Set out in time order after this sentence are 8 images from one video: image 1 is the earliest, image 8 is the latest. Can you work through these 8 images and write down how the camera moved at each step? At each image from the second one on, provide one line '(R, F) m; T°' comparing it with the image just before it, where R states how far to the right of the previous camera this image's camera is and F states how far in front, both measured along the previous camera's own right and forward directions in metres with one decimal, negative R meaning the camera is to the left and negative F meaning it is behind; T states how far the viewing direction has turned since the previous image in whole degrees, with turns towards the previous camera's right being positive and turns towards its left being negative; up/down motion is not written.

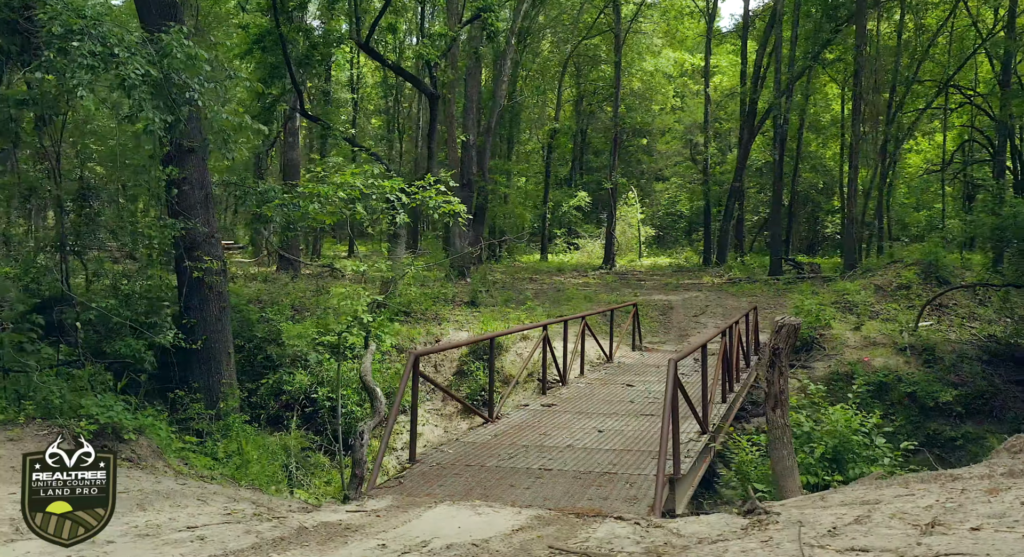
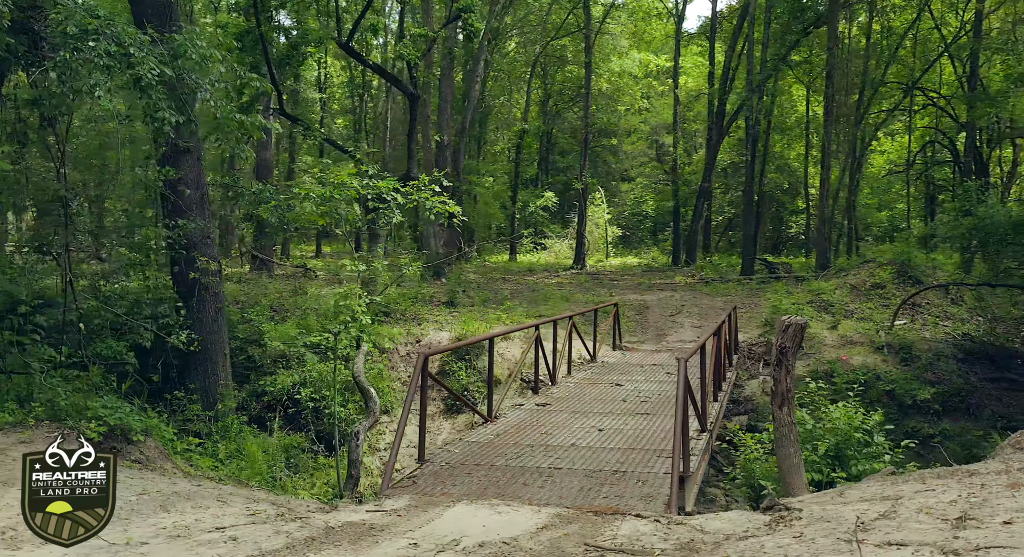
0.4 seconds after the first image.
(-0.3, 0.0) m; +2°
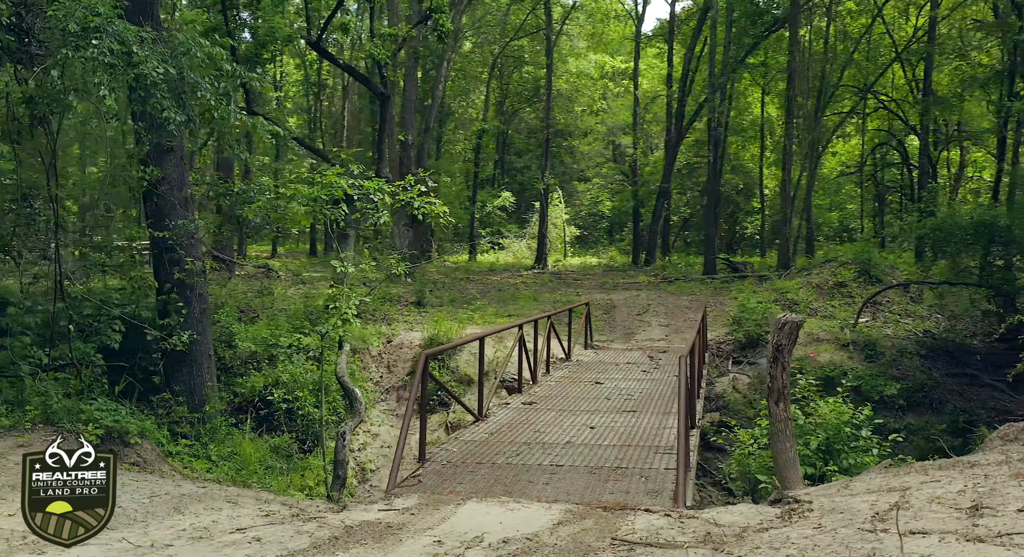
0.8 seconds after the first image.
(-0.3, -0.1) m; +3°
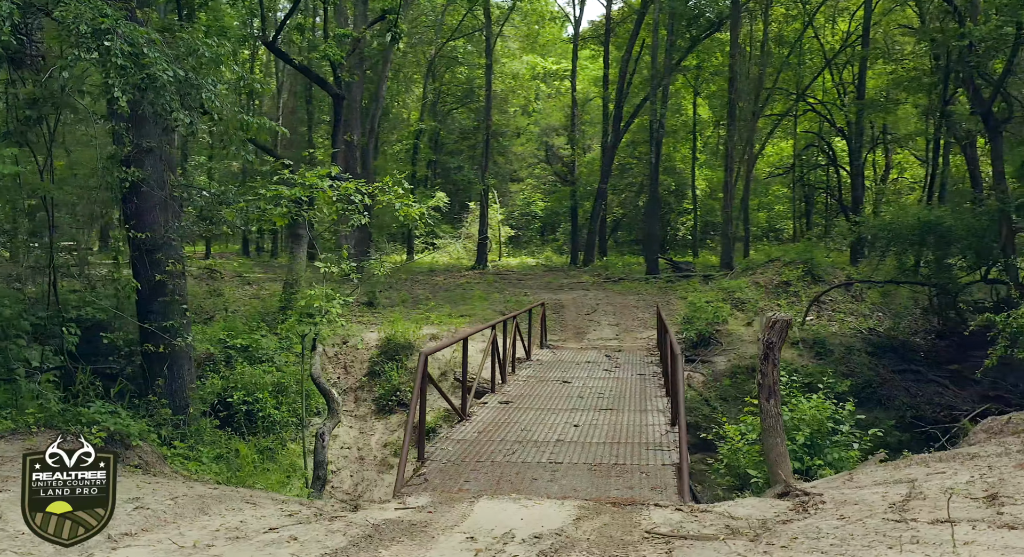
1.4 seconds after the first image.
(-0.4, -0.1) m; +5°
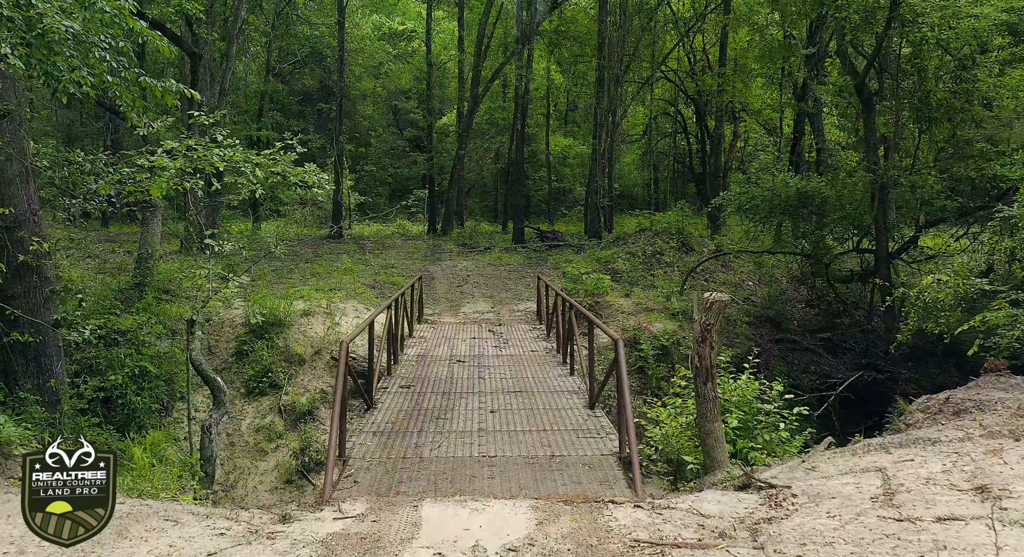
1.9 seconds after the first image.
(-0.5, +0.4) m; +11°
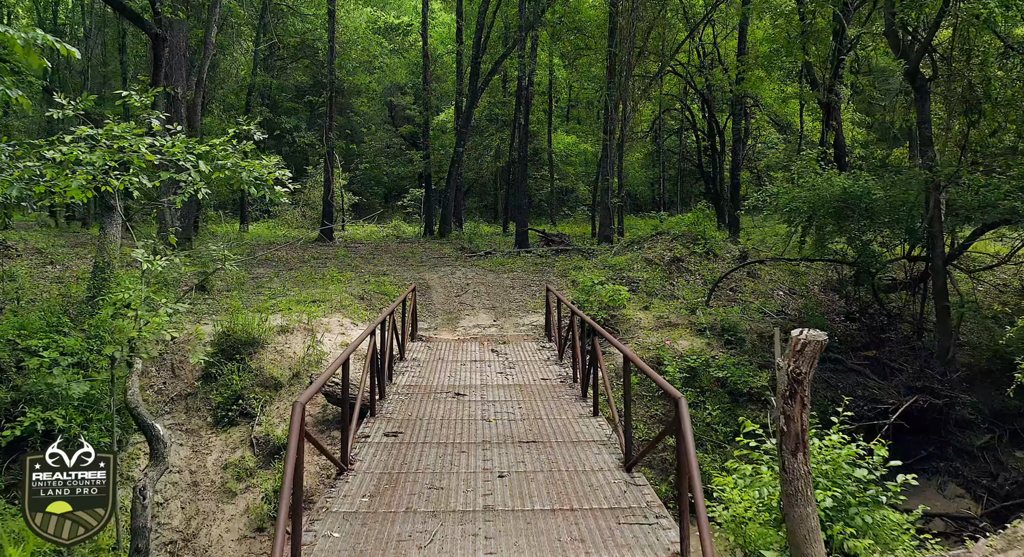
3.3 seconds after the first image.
(-0.1, +1.4) m; 0°
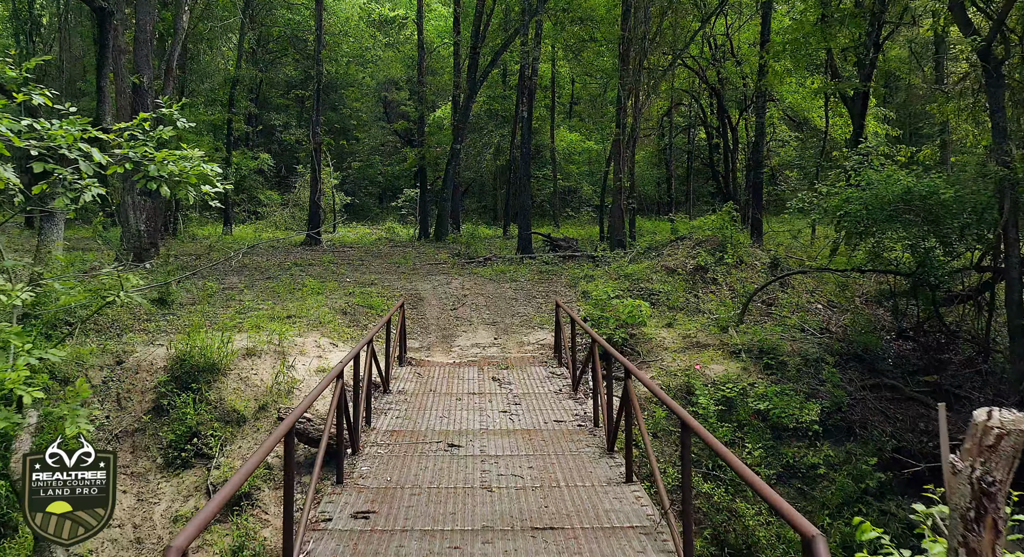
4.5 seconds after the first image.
(-0.1, +1.4) m; 0°
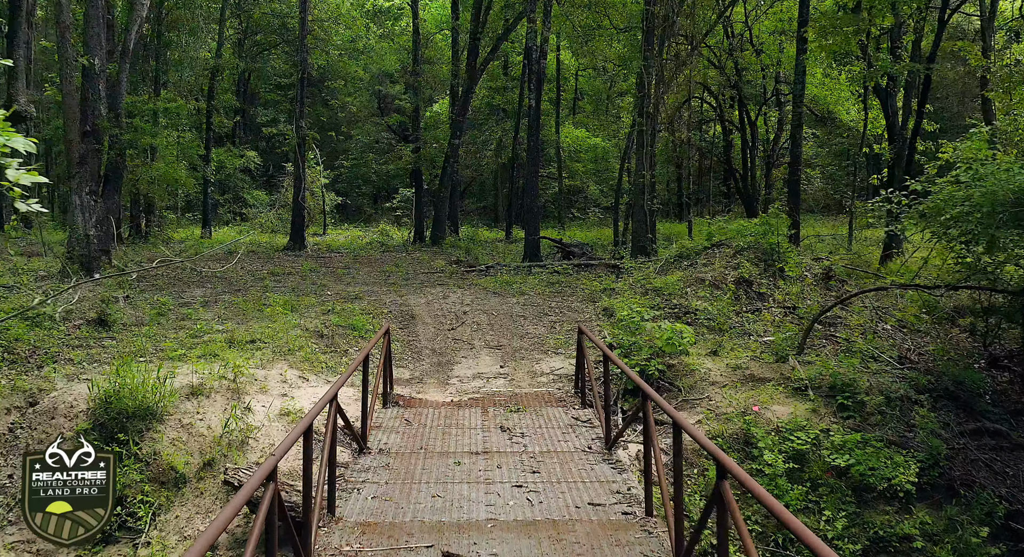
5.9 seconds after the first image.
(-0.1, +1.8) m; 0°
